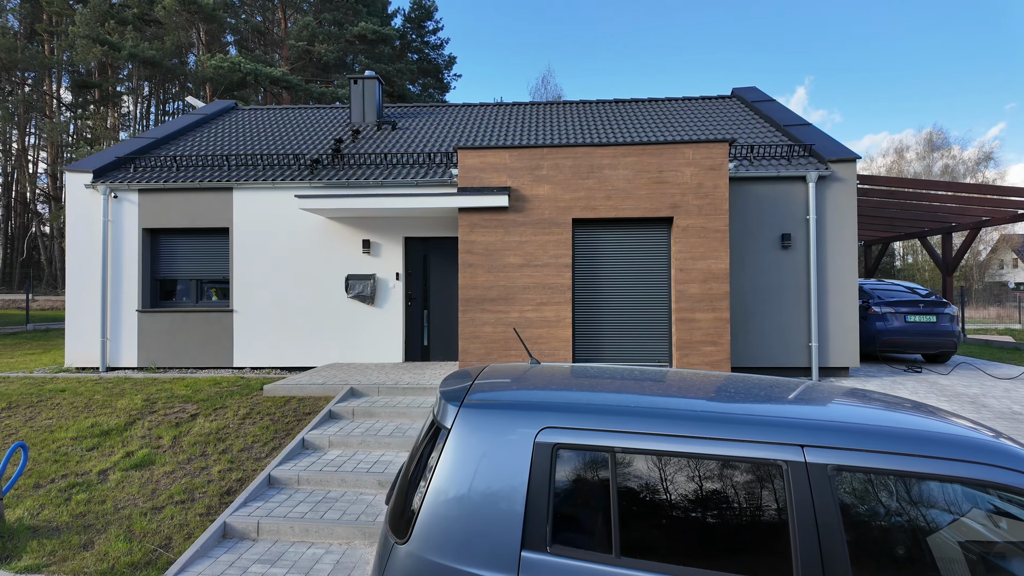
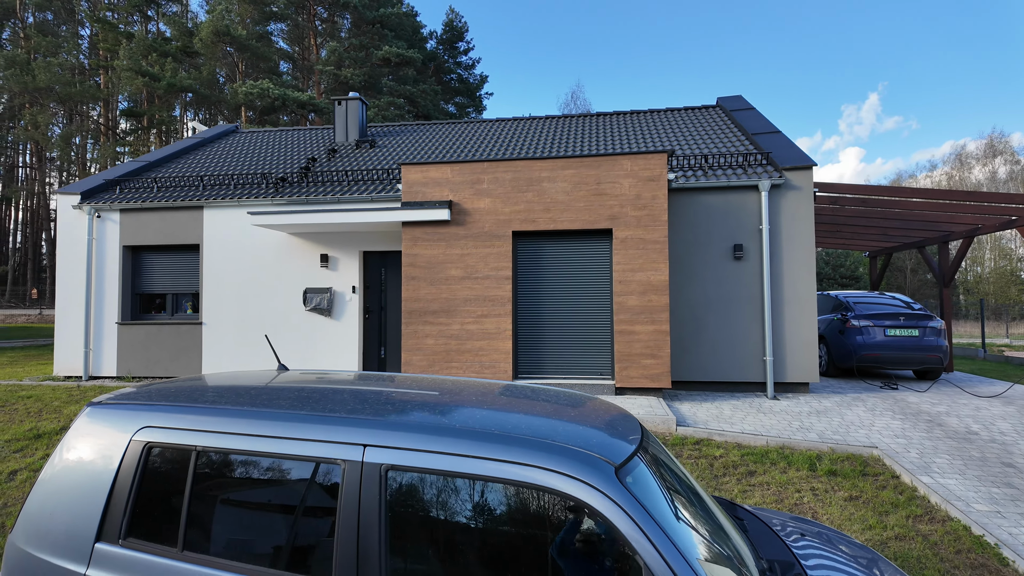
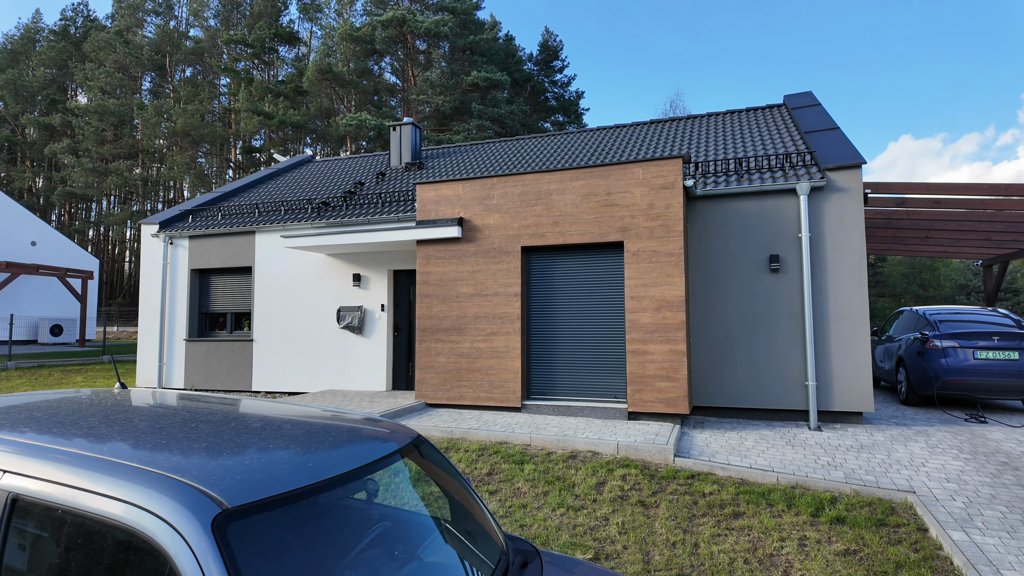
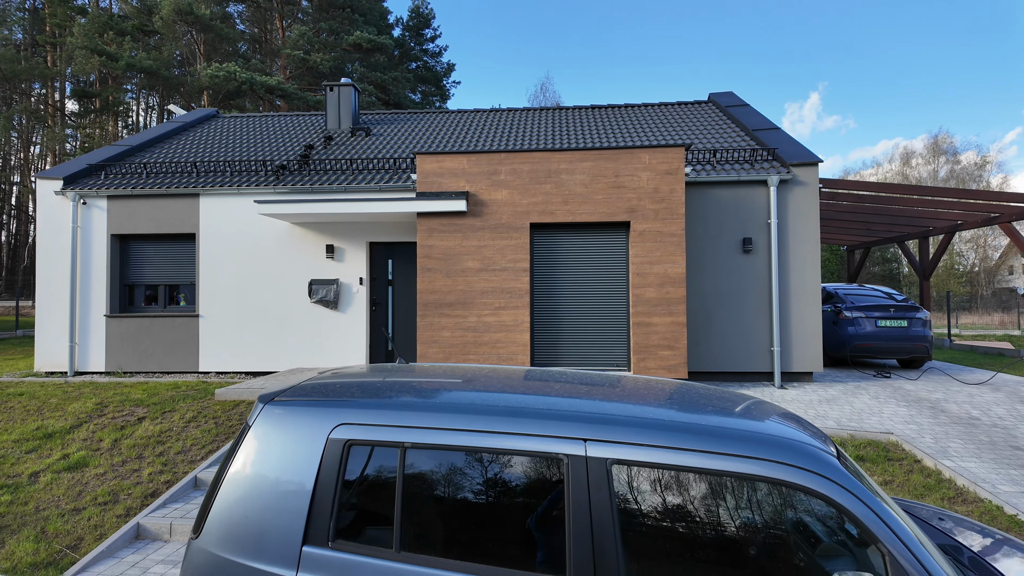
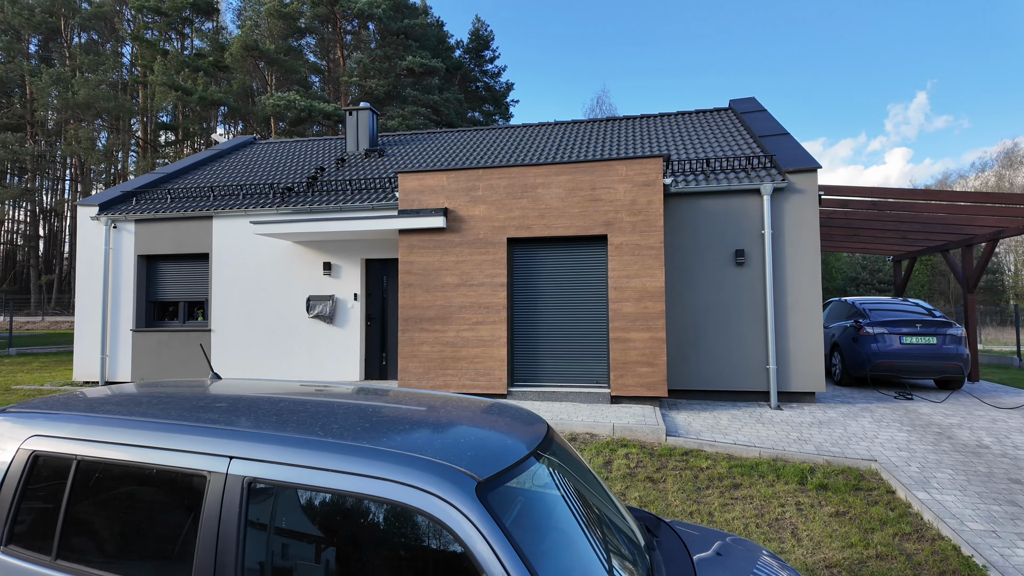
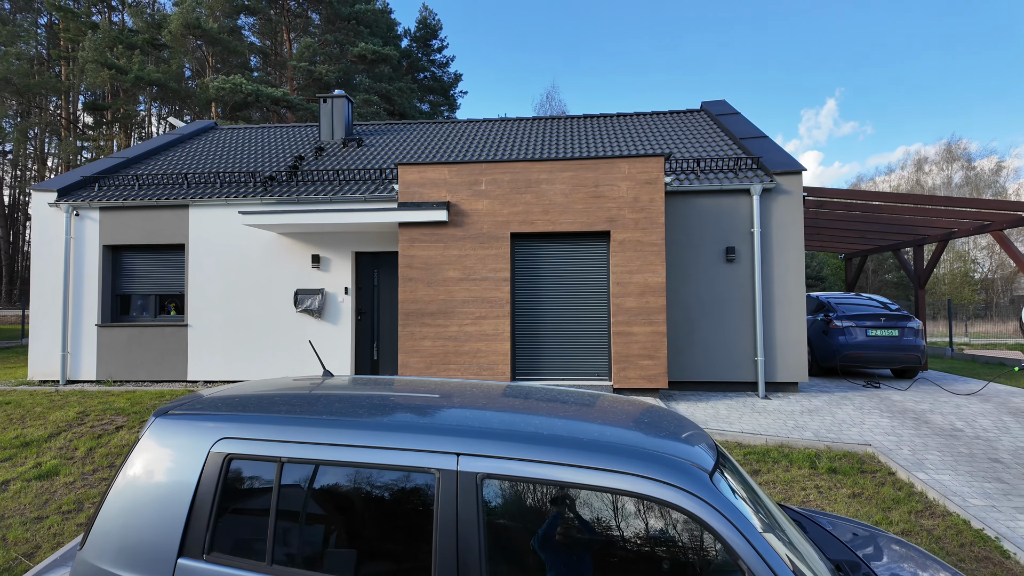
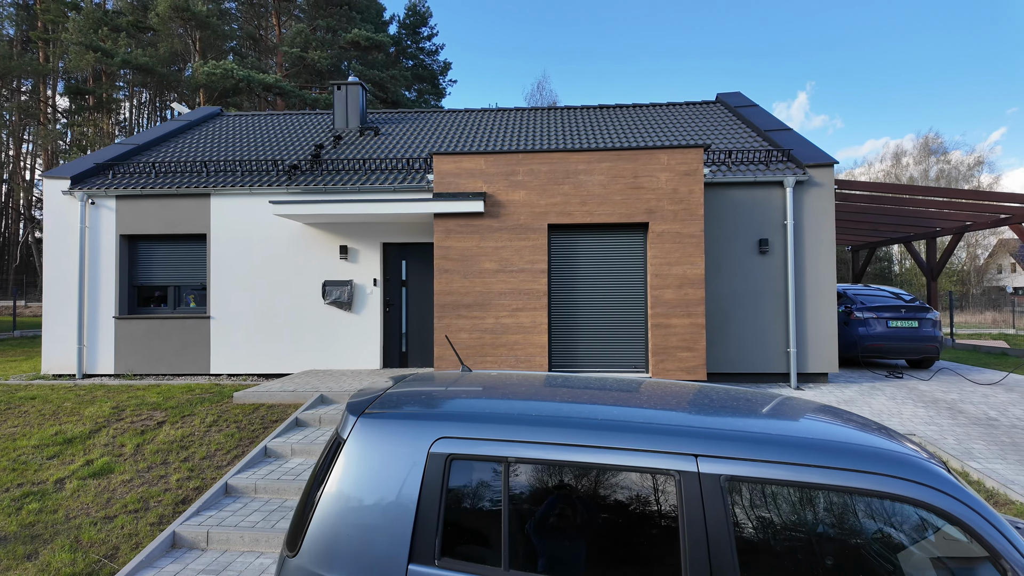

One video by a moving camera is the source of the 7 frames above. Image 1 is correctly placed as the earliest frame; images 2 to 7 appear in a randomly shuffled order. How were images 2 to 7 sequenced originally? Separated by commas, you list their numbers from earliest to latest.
7, 4, 6, 2, 5, 3
